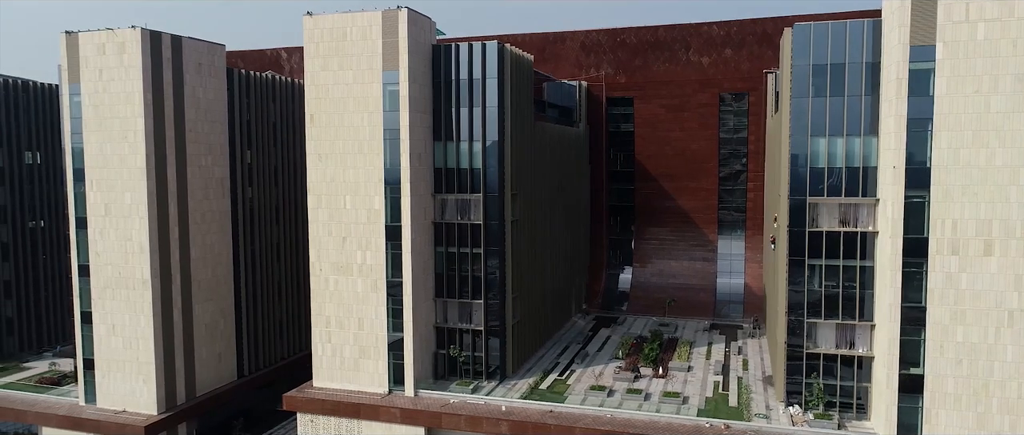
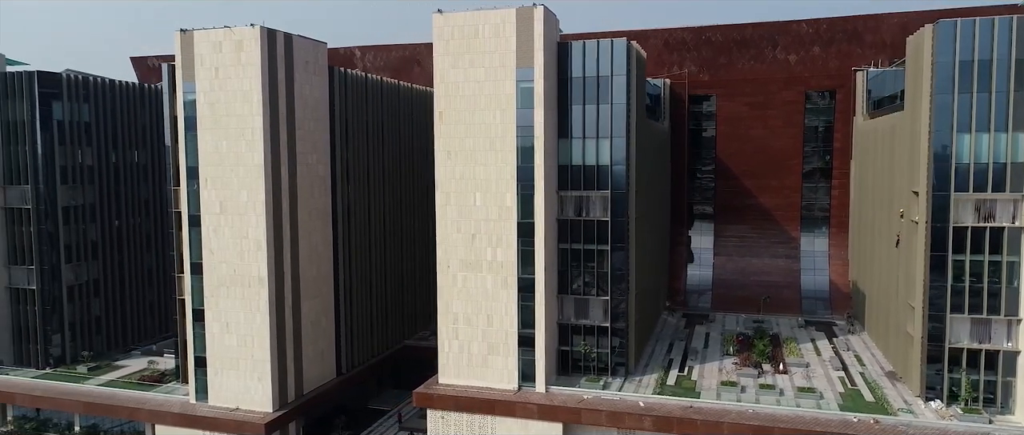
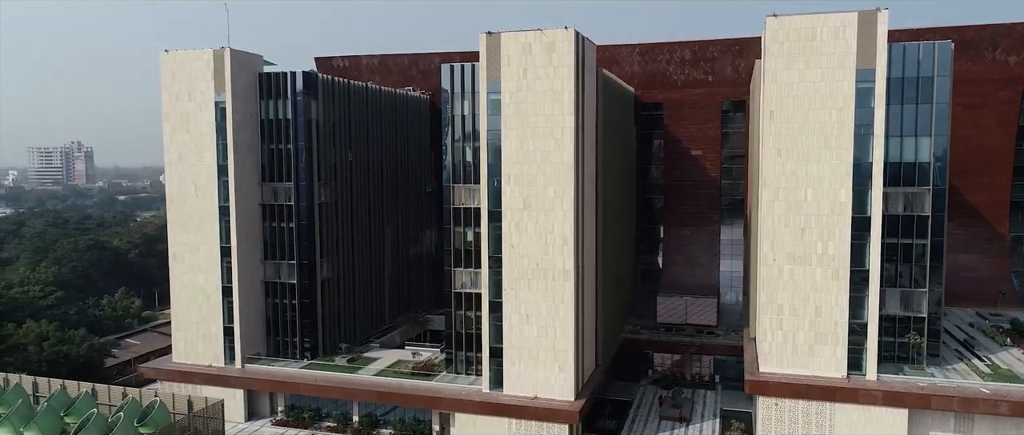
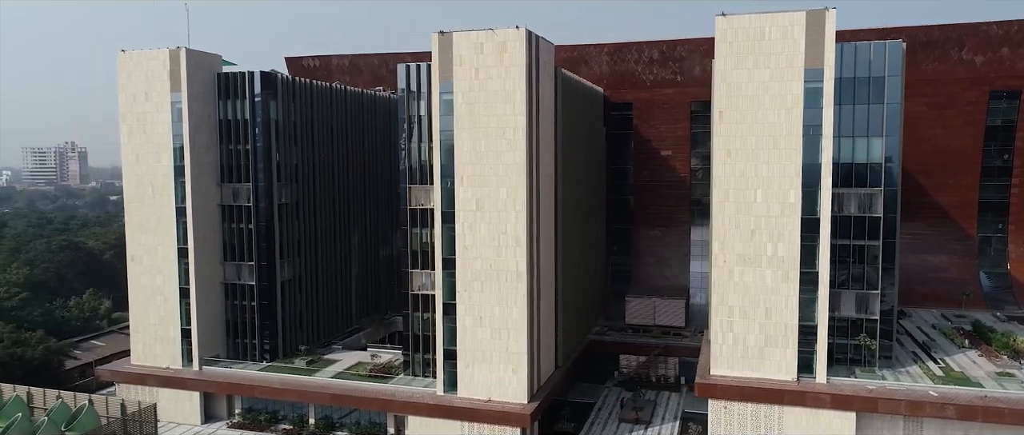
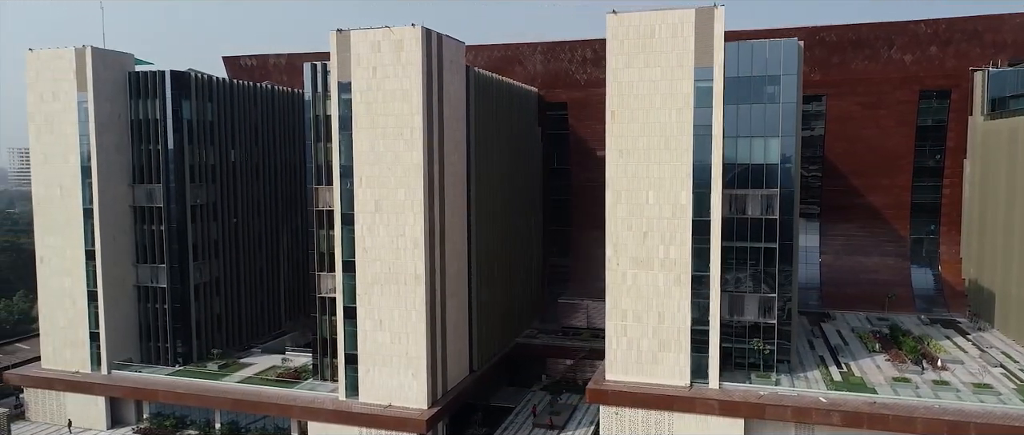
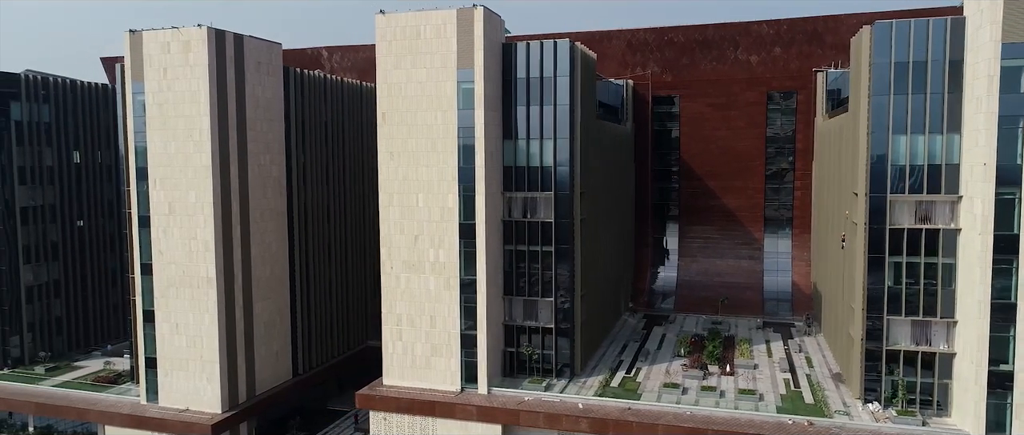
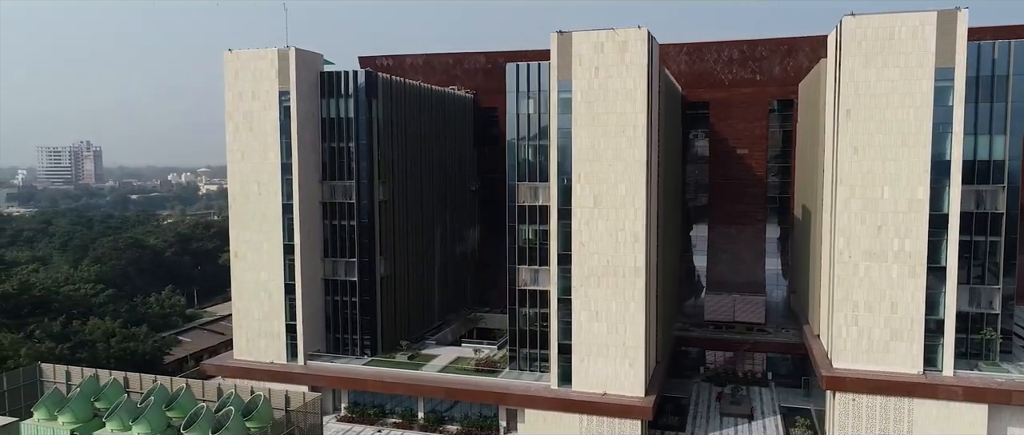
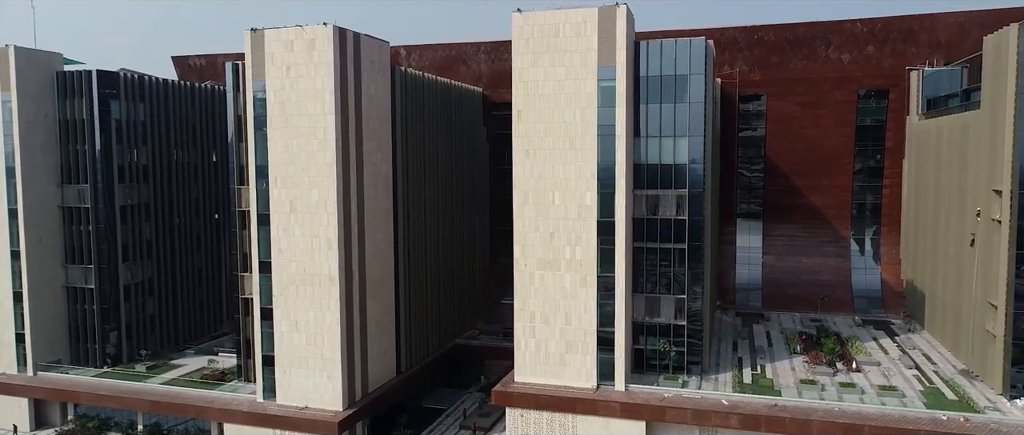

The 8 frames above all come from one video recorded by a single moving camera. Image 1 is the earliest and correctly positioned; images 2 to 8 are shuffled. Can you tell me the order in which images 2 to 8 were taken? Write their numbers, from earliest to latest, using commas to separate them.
6, 2, 8, 5, 4, 3, 7
